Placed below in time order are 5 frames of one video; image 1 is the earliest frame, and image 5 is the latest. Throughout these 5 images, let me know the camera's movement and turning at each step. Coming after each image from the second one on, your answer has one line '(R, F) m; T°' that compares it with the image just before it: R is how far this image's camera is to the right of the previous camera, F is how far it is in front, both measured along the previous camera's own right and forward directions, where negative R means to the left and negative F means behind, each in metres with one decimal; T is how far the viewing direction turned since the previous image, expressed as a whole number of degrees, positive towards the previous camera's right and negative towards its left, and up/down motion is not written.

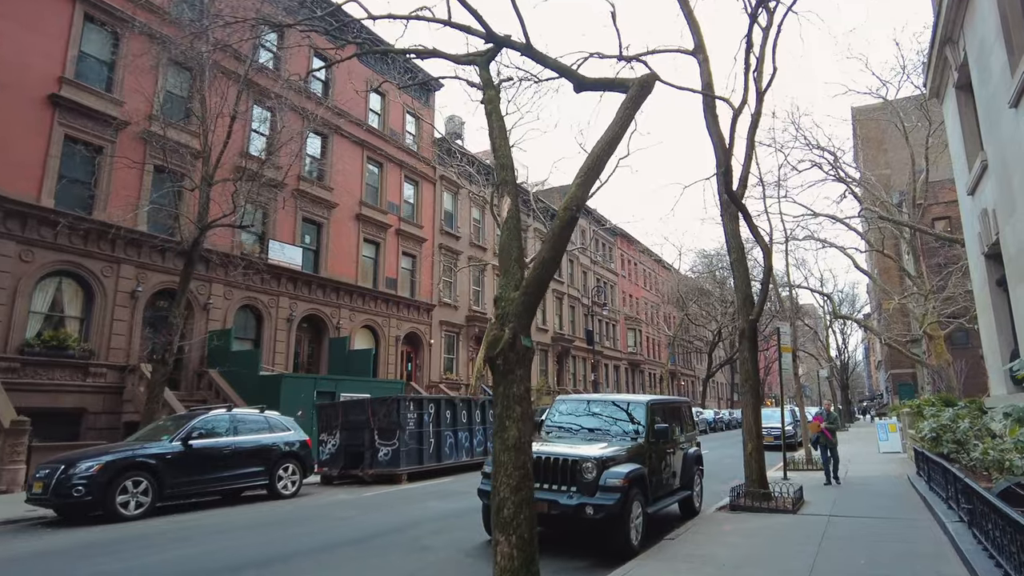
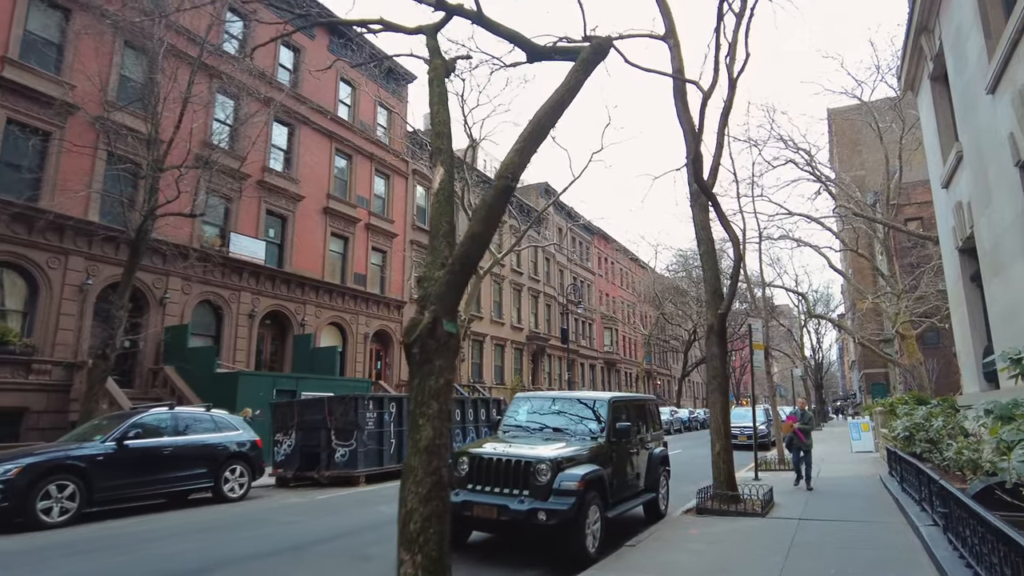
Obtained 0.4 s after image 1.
(+0.3, +0.5) m; +2°
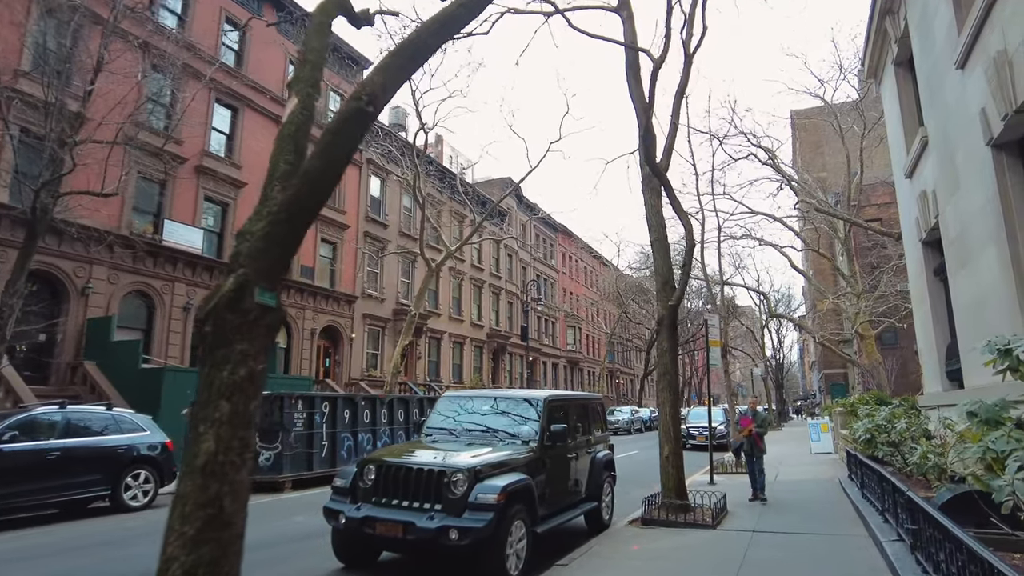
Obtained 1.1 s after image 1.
(+0.5, +0.9) m; +3°
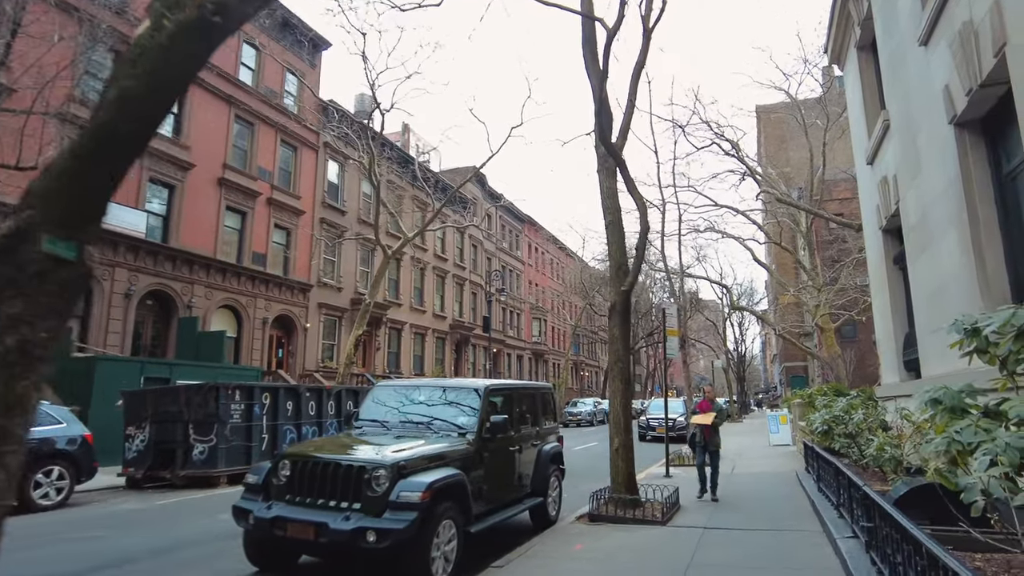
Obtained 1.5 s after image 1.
(+0.3, +0.5) m; +3°
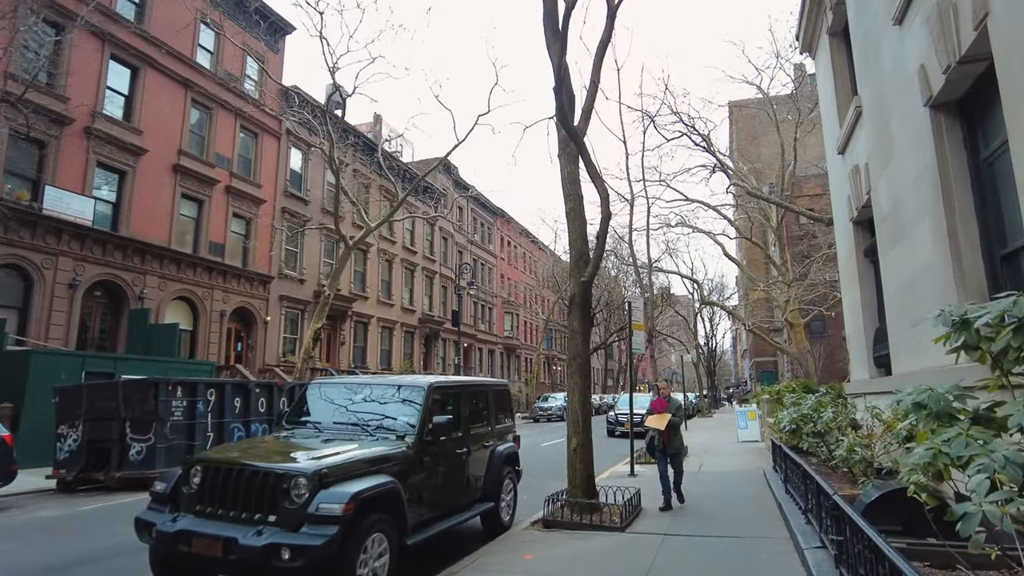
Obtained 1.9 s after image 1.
(+0.3, +0.5) m; +2°
